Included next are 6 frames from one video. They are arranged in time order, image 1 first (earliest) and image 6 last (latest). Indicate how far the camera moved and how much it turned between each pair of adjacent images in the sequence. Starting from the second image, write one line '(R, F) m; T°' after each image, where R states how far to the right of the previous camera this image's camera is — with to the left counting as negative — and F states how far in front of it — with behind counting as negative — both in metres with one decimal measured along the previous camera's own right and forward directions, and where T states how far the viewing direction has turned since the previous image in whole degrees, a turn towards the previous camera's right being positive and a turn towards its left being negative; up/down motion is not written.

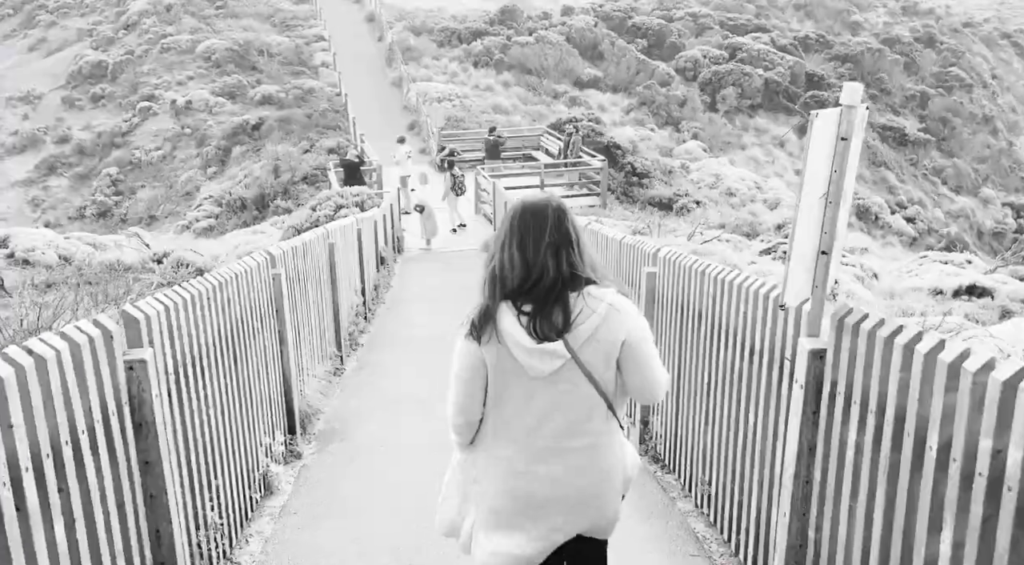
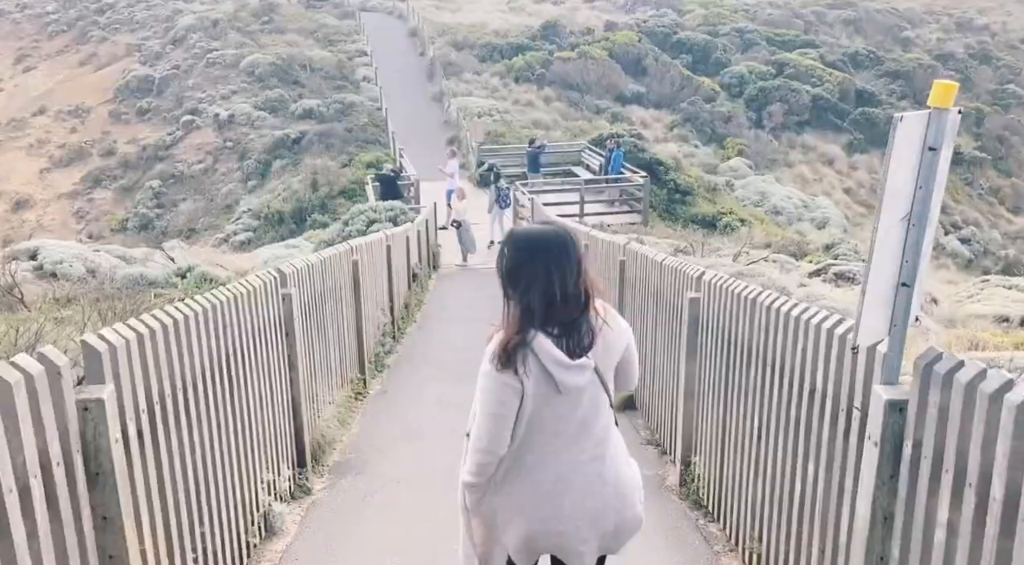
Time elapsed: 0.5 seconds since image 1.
(+0.1, +0.5) m; -2°
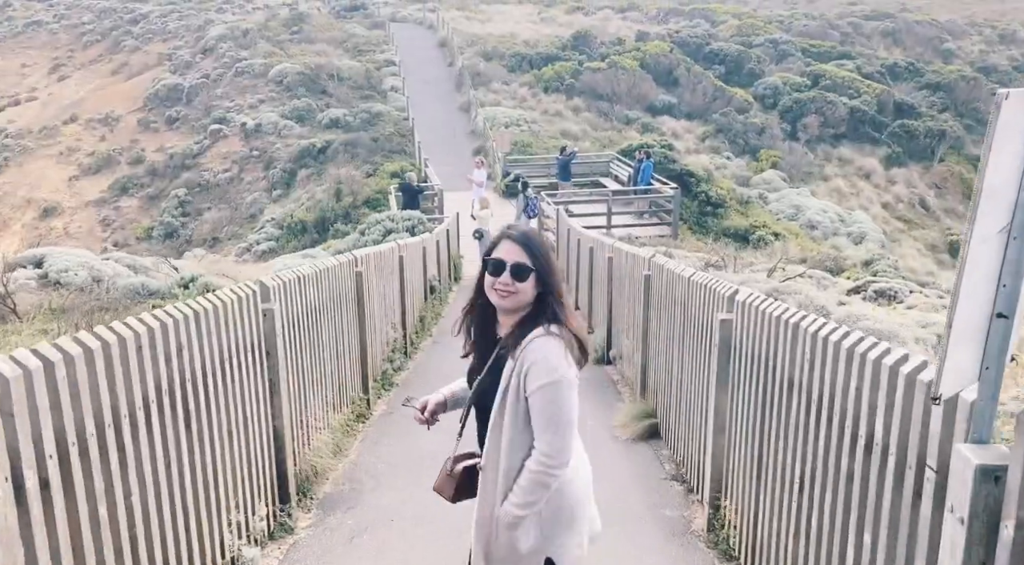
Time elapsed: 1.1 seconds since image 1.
(+0.1, +0.6) m; -2°
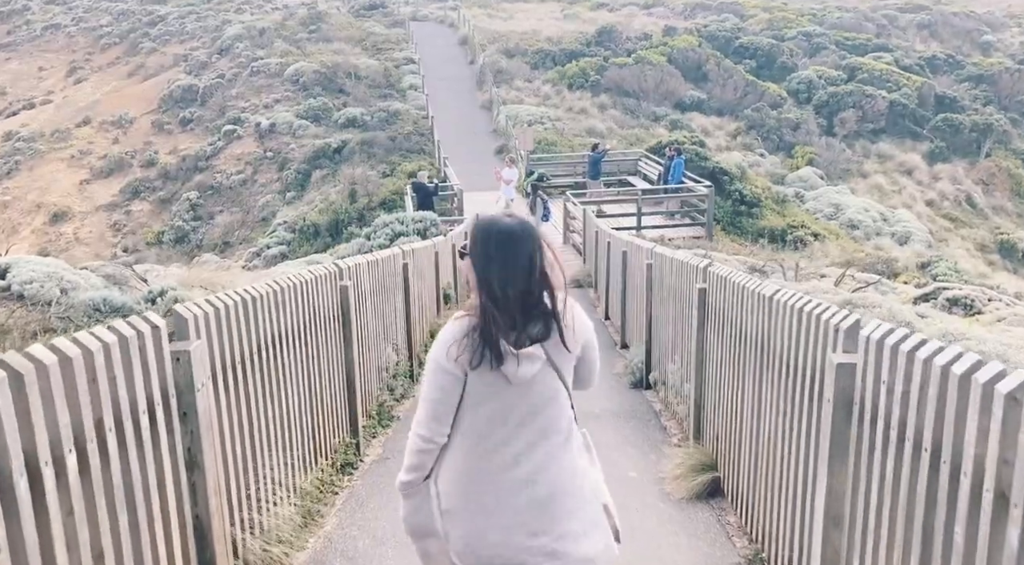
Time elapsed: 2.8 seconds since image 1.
(0.0, +1.5) m; -1°
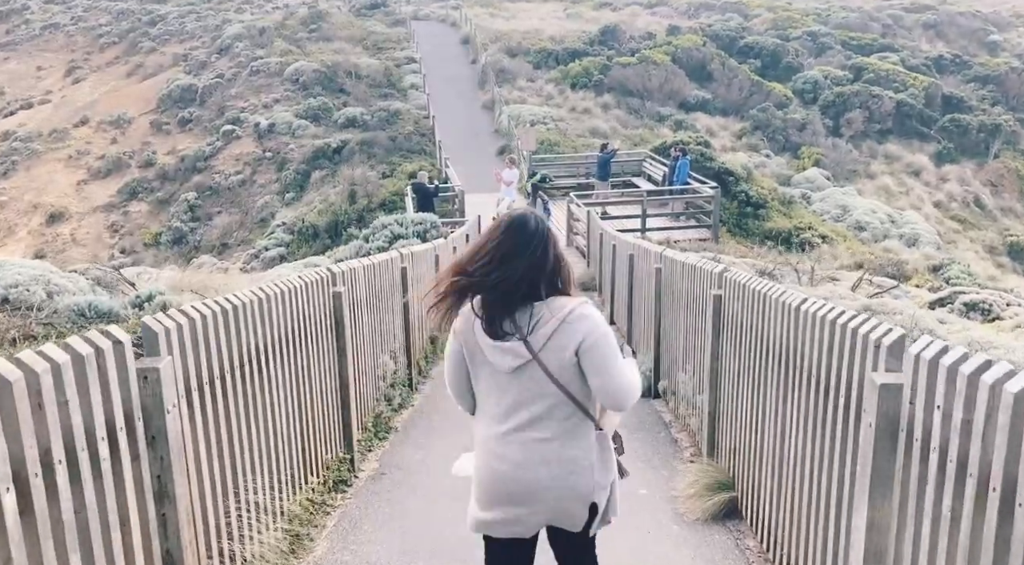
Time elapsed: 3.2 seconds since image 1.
(0.0, +0.5) m; 0°
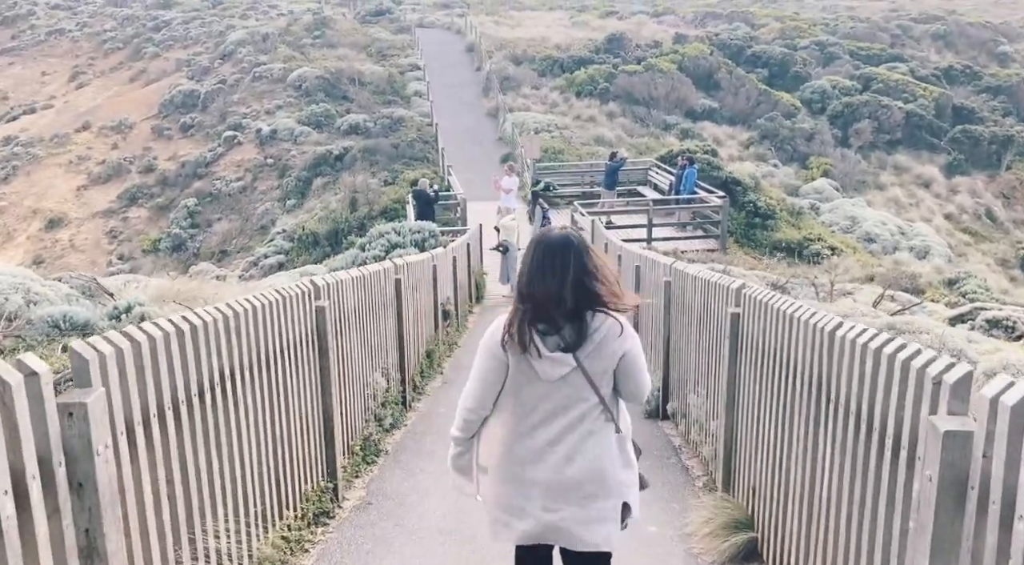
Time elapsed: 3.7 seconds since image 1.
(0.0, +0.5) m; 0°
